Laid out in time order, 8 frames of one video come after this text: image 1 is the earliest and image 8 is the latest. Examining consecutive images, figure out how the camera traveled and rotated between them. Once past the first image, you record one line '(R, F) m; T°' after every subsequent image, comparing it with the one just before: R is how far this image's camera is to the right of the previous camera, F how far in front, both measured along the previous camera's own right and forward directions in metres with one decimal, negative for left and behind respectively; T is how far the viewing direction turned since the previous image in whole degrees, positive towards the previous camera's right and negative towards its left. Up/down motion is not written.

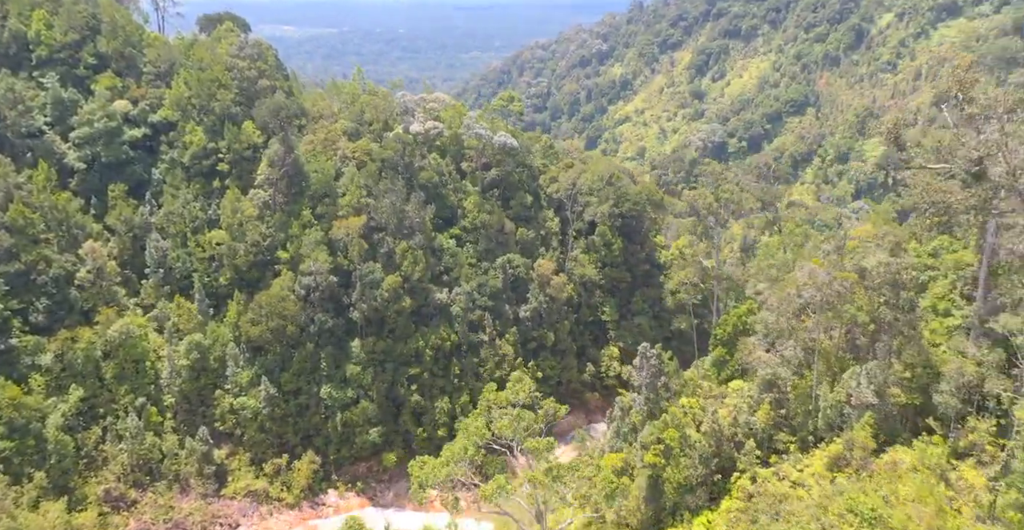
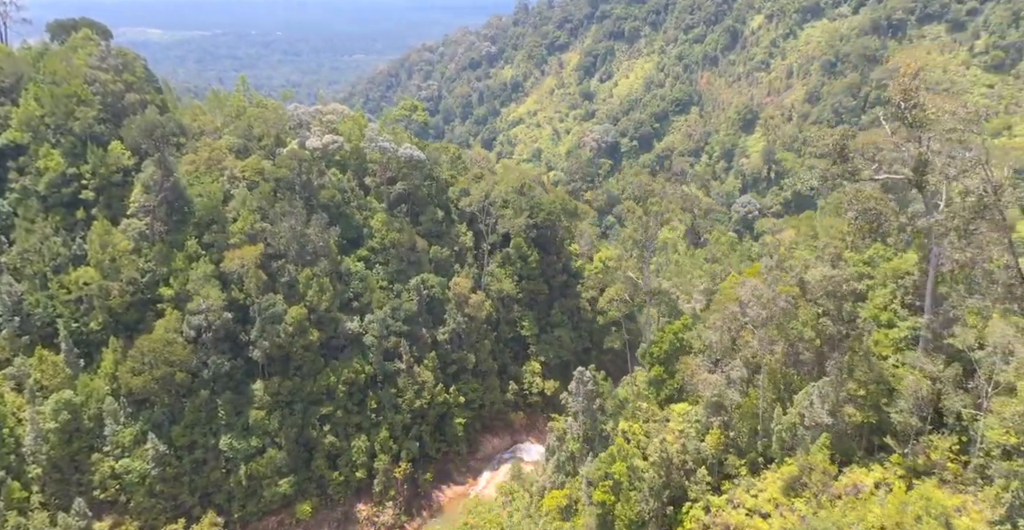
(-0.7, +2.1) m; +8°
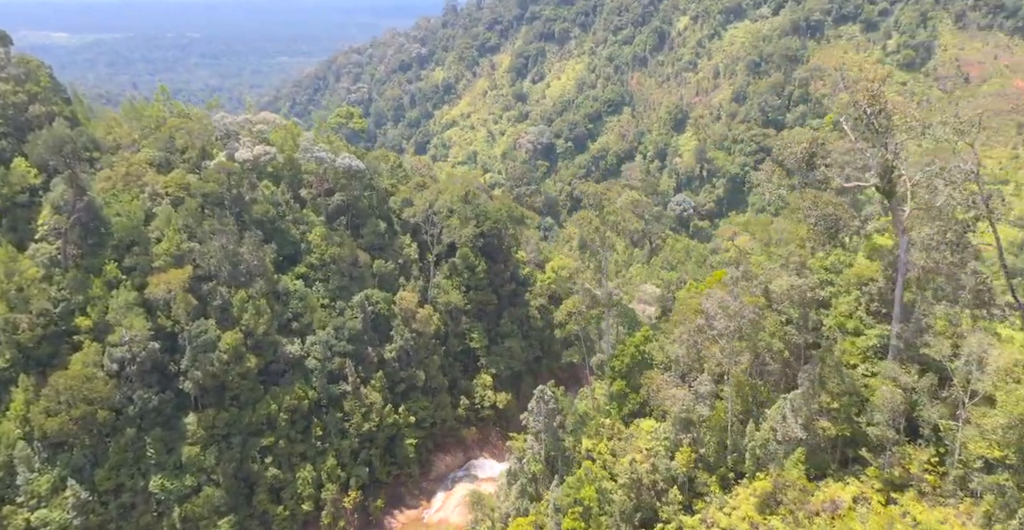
(-0.5, +1.2) m; +5°
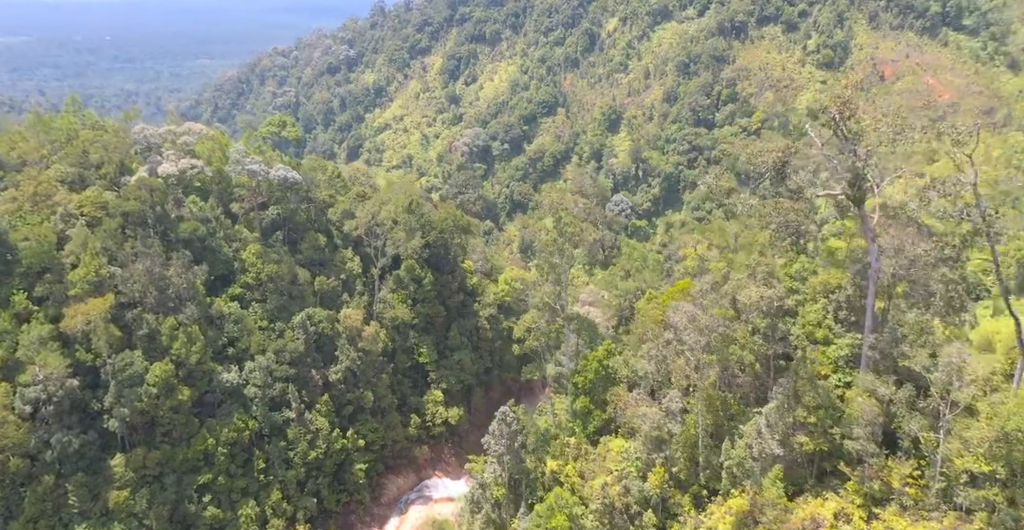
(-0.5, +1.2) m; +5°
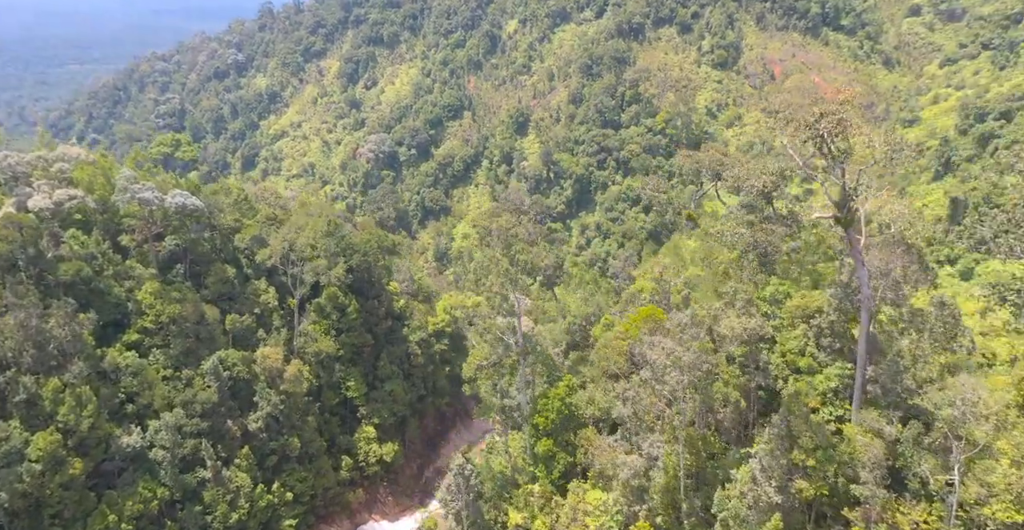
(-1.1, +2.2) m; +7°
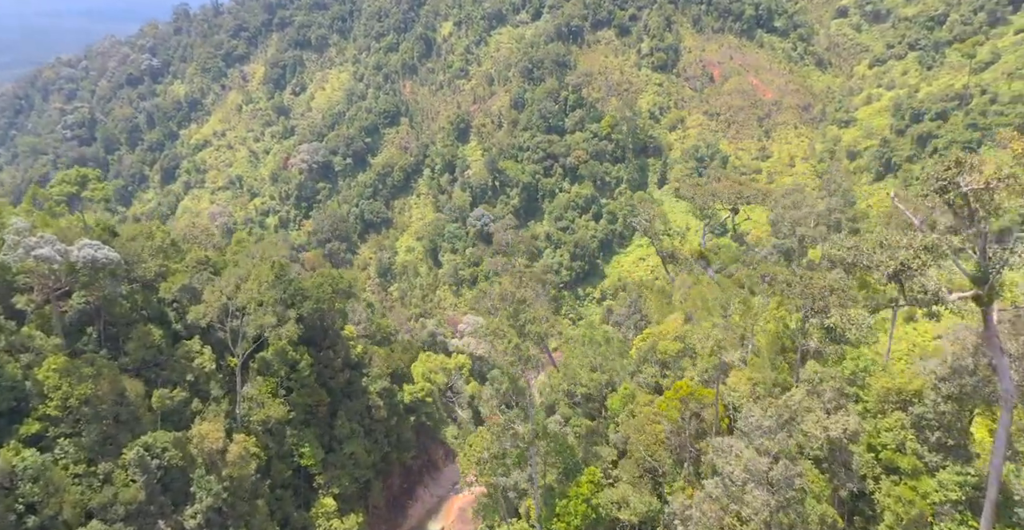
(-1.5, +3.9) m; +5°
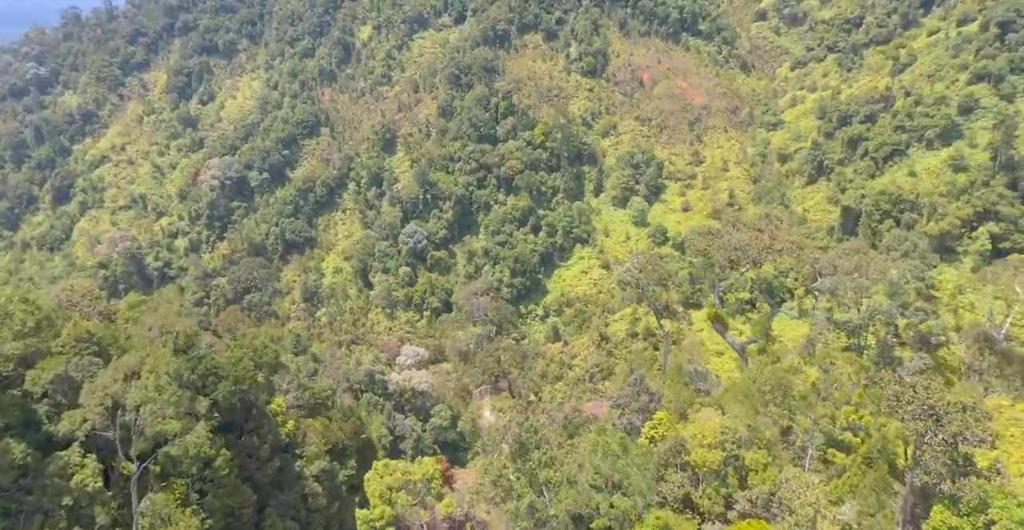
(-1.3, +4.8) m; +6°
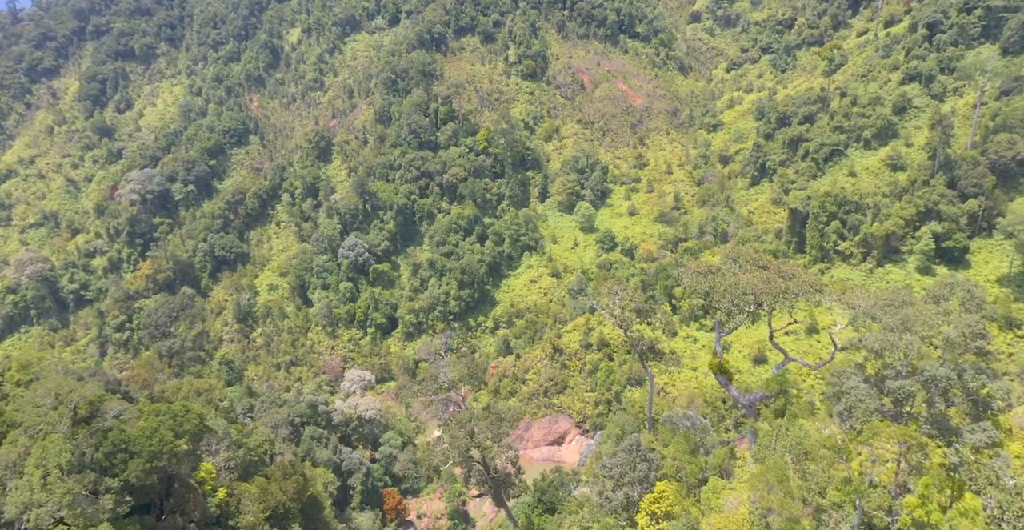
(-1.1, +3.2) m; +5°
